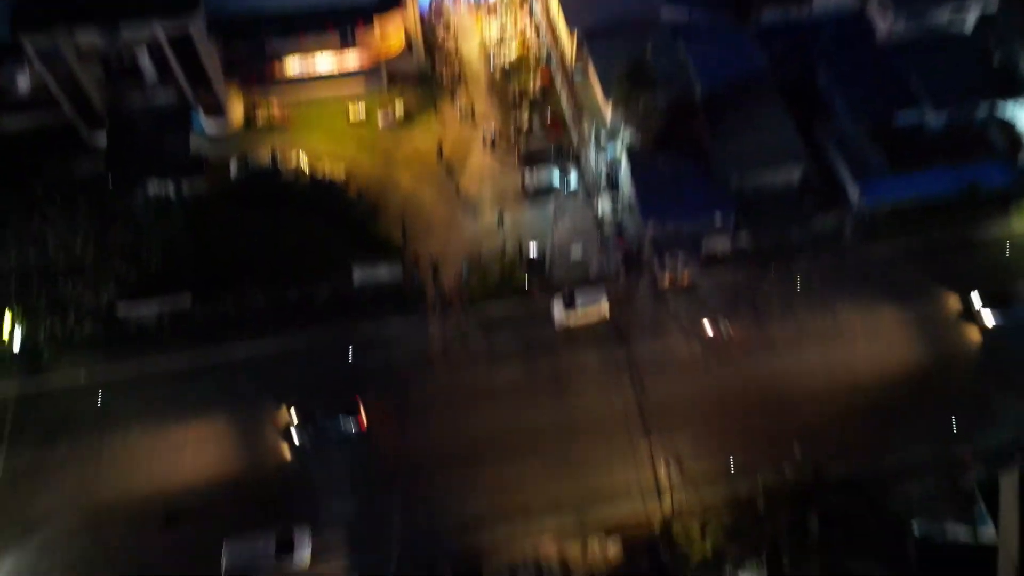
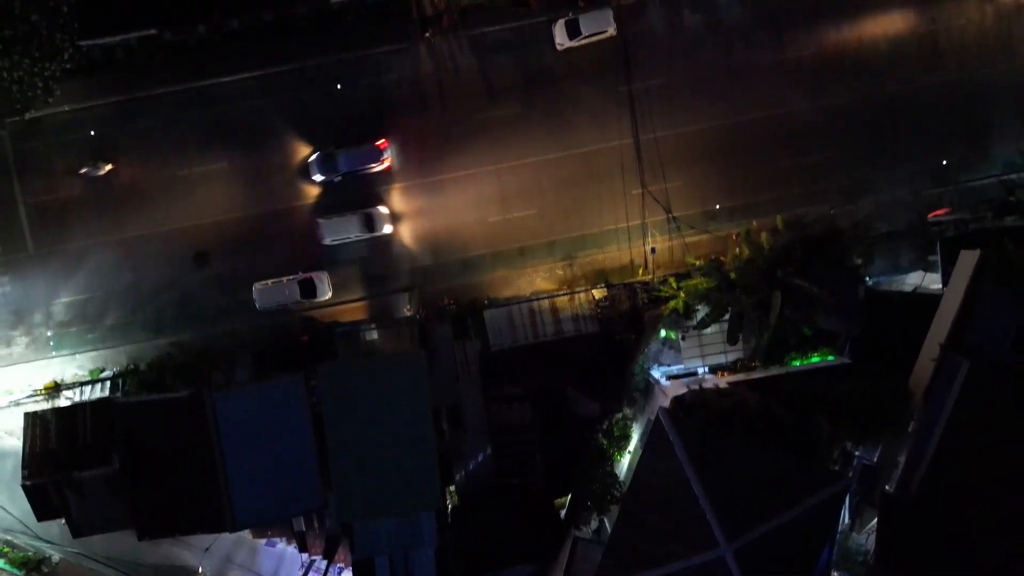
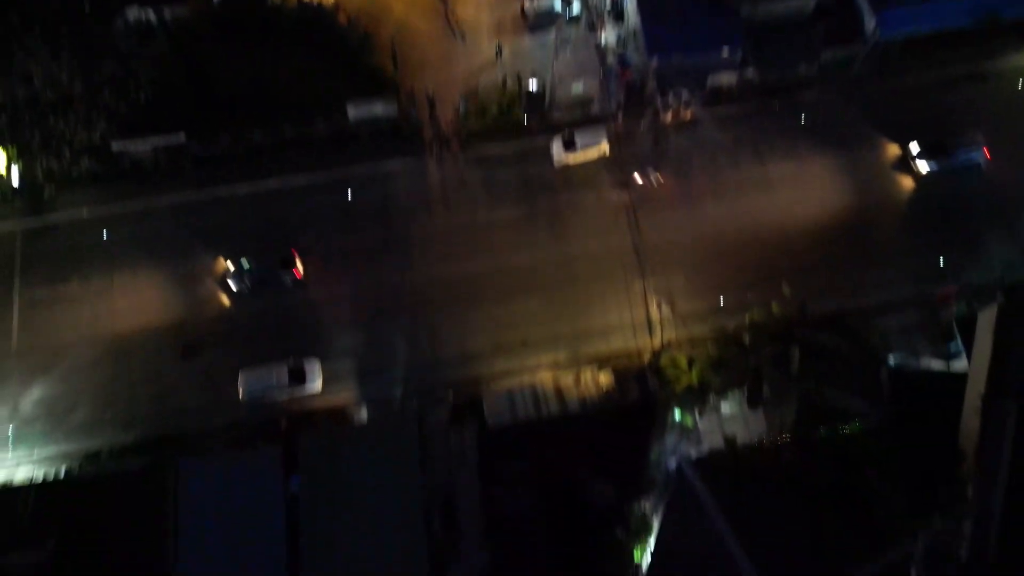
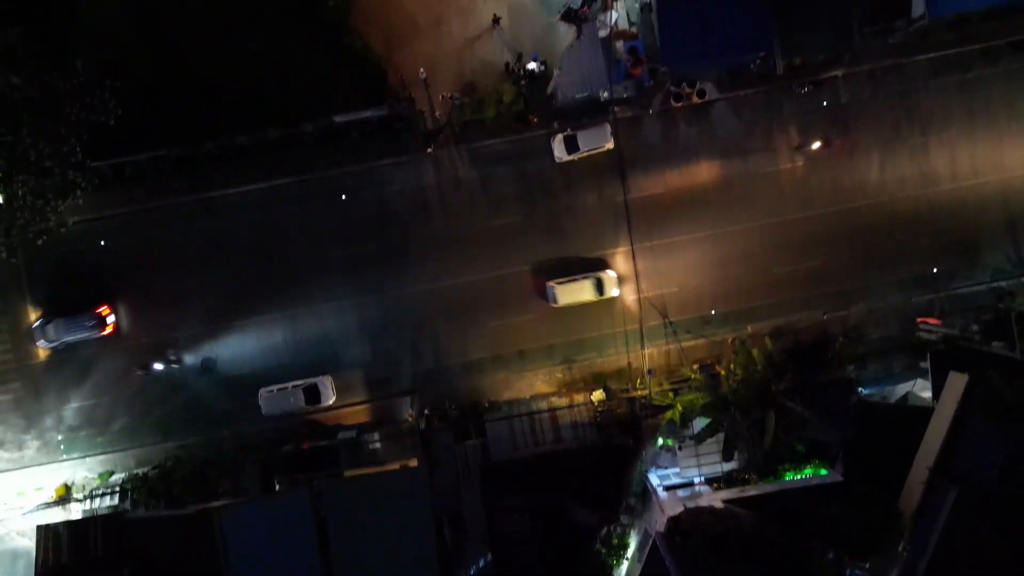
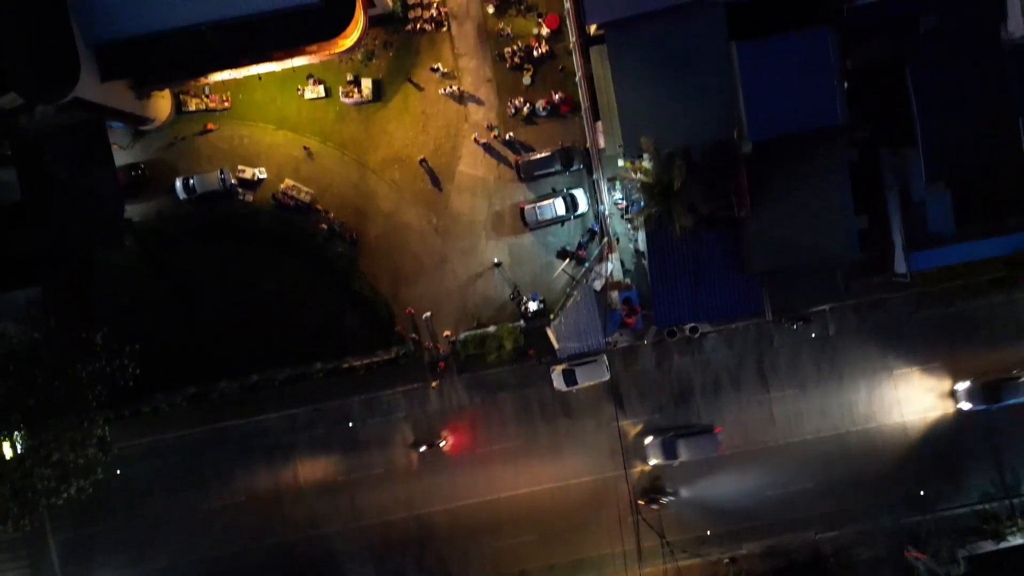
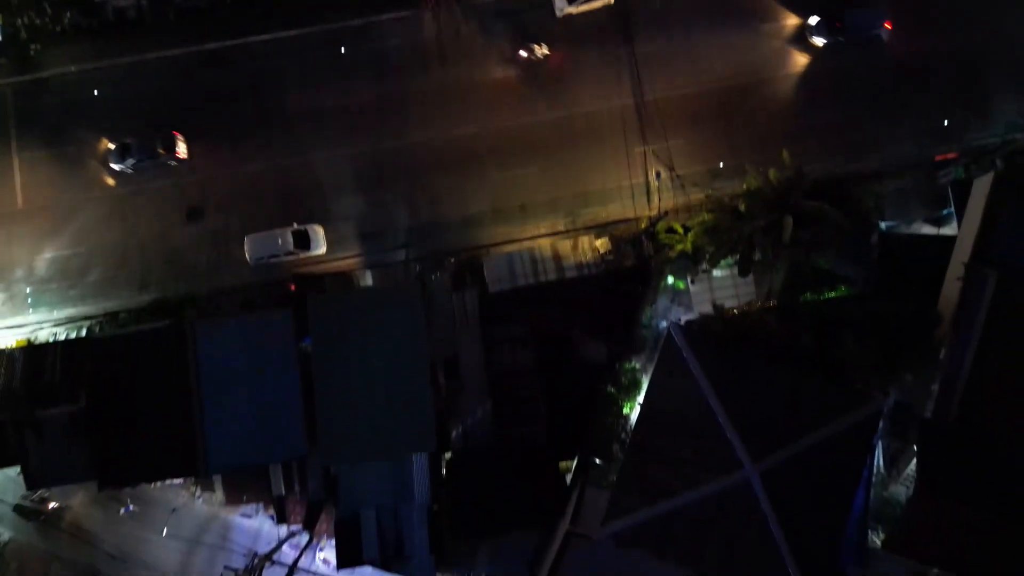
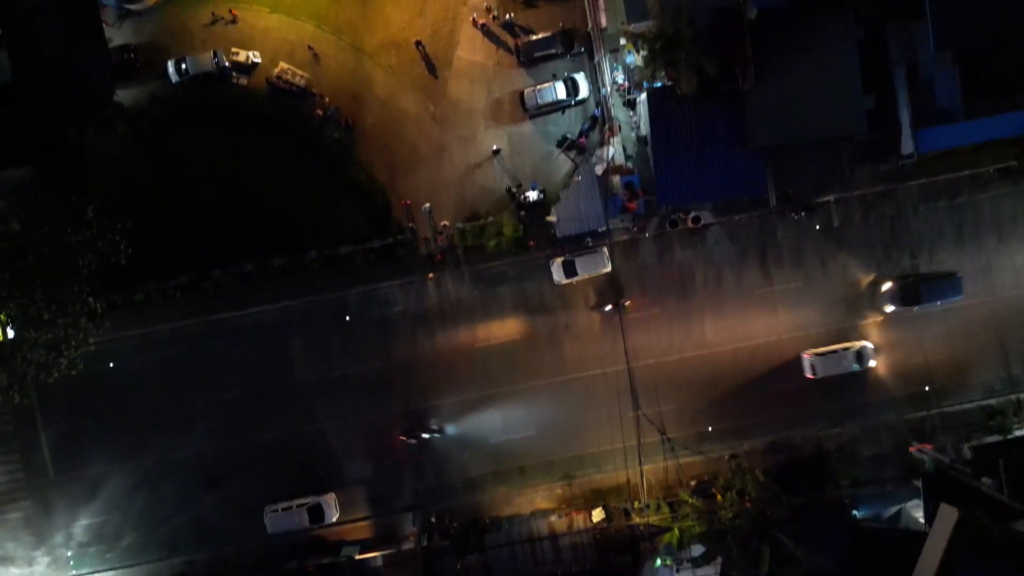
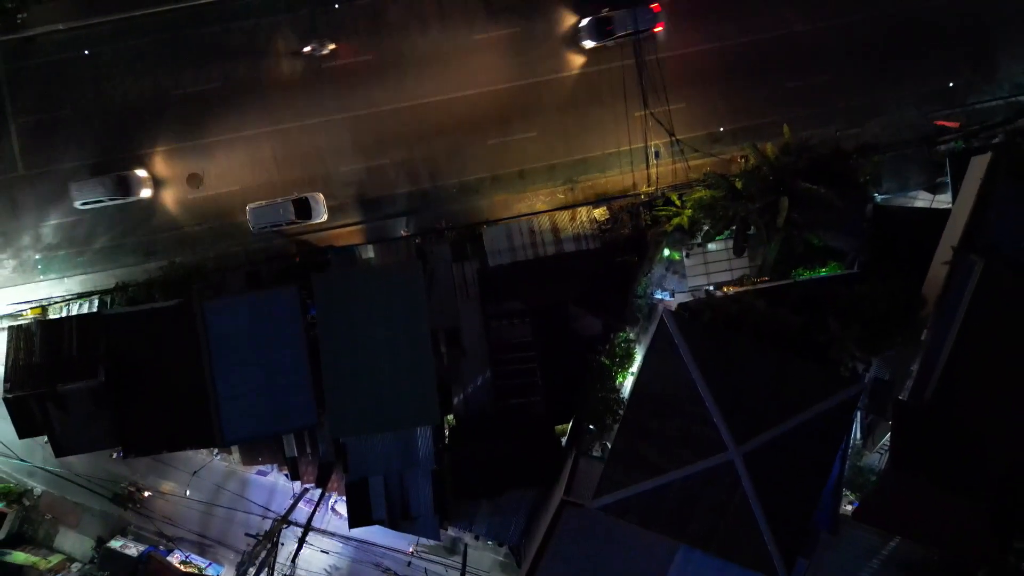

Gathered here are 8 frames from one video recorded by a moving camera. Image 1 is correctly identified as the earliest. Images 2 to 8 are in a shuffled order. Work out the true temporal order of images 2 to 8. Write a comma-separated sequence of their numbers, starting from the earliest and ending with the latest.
3, 6, 8, 2, 4, 7, 5
